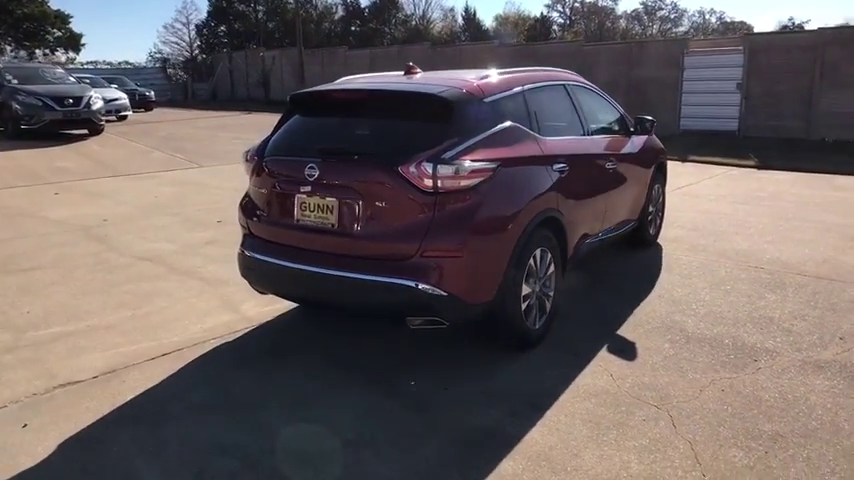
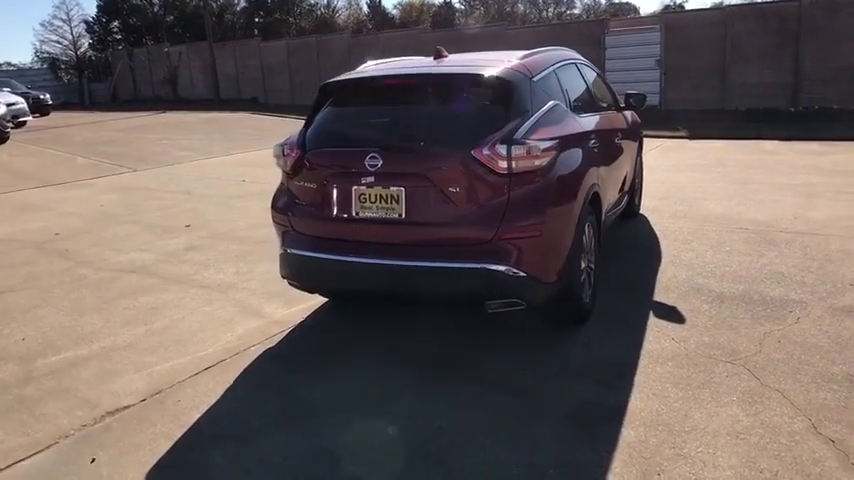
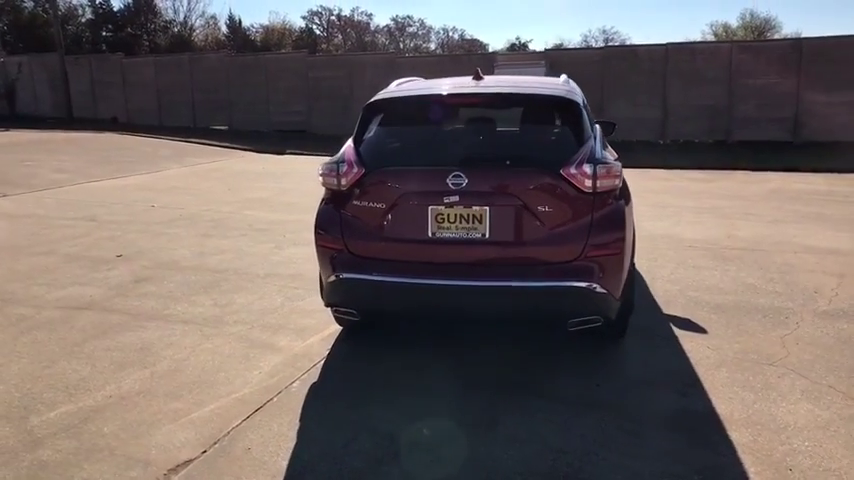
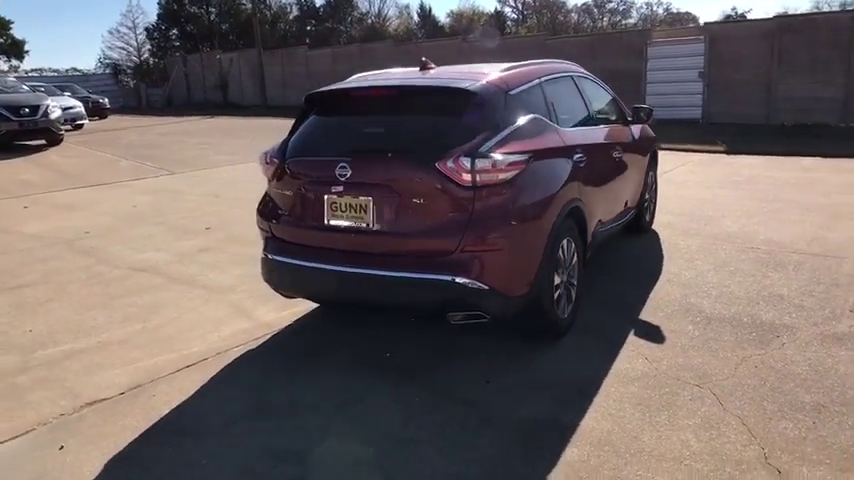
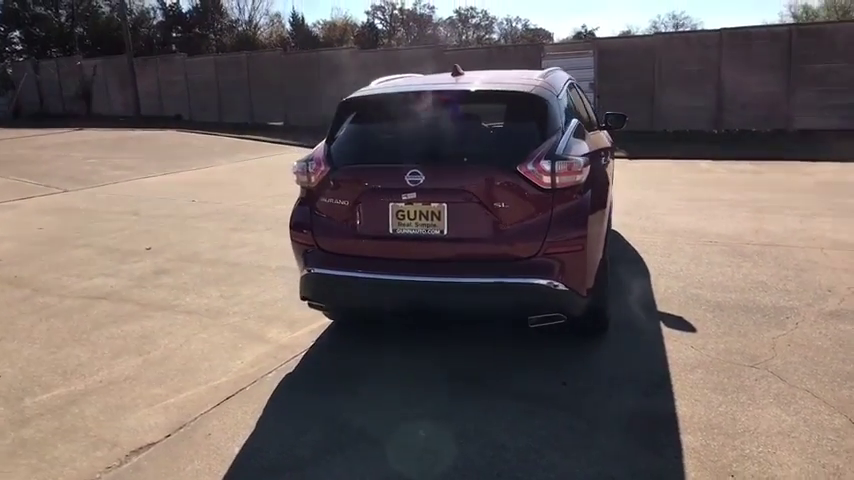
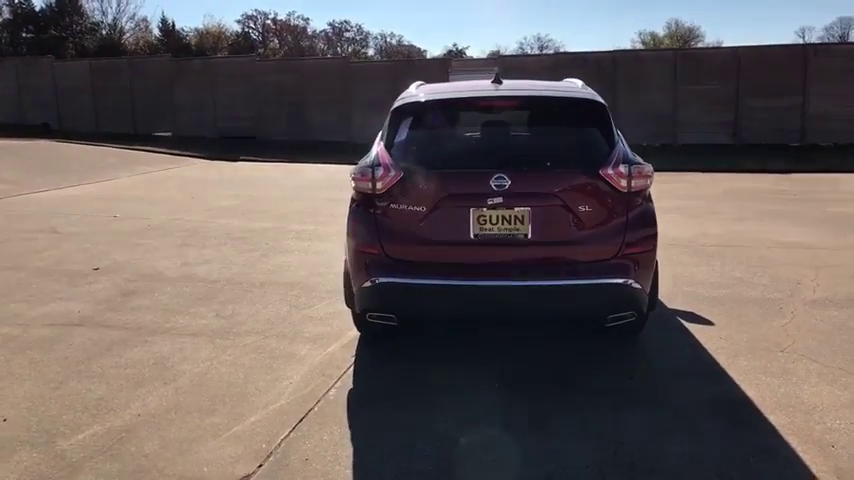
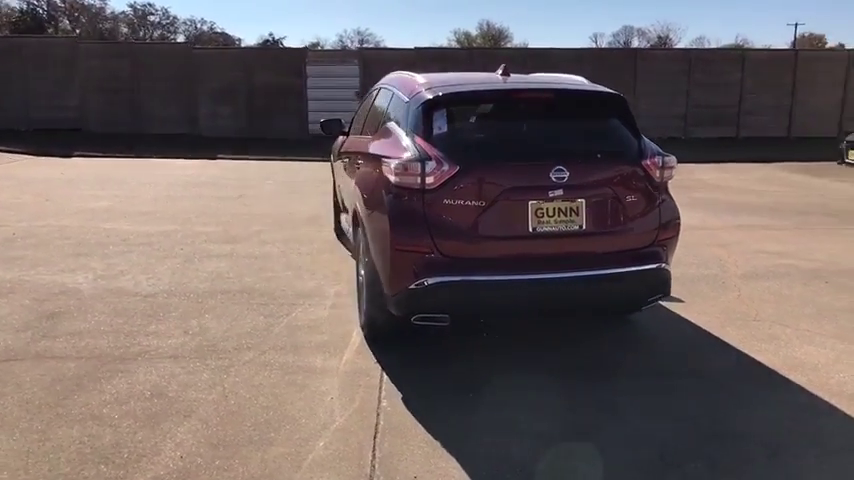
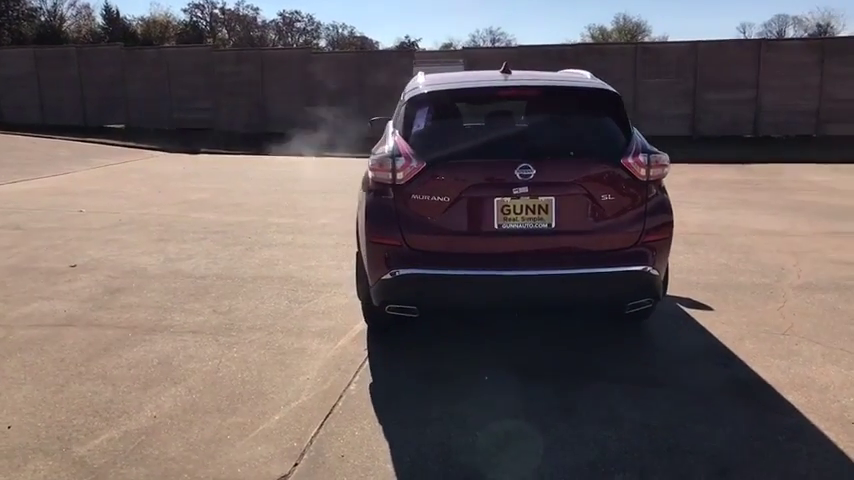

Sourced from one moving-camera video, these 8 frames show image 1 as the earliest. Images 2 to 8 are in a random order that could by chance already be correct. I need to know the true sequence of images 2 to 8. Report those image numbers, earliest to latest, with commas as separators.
4, 2, 5, 3, 6, 8, 7
